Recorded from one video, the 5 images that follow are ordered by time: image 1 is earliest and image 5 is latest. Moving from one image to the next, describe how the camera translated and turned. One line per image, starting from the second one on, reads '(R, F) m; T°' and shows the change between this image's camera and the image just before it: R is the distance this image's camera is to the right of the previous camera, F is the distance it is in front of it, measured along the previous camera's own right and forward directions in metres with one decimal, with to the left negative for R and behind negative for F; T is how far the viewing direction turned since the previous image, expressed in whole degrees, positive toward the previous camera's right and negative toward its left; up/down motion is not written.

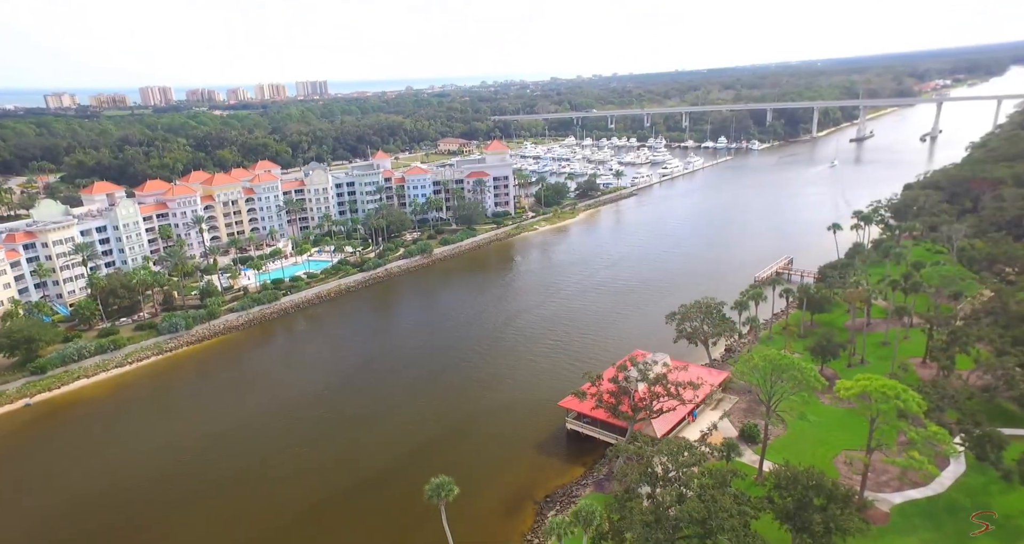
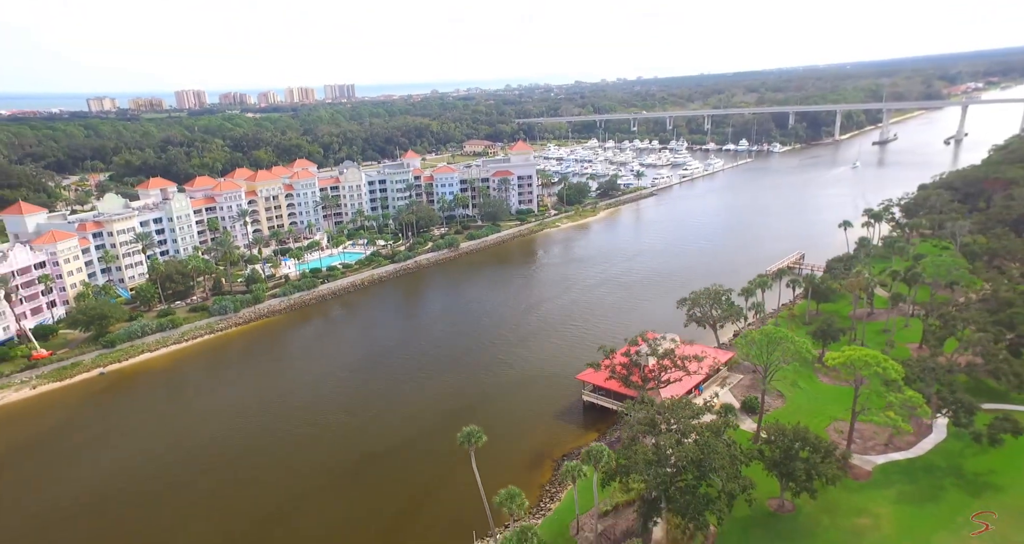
(0.0, -3.2) m; -2°
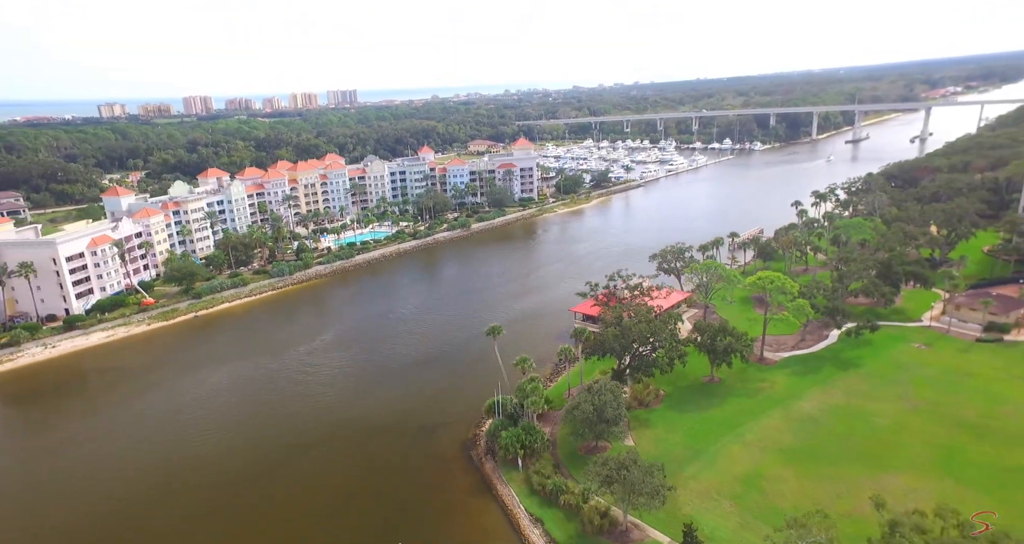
(-0.7, -10.6) m; 0°
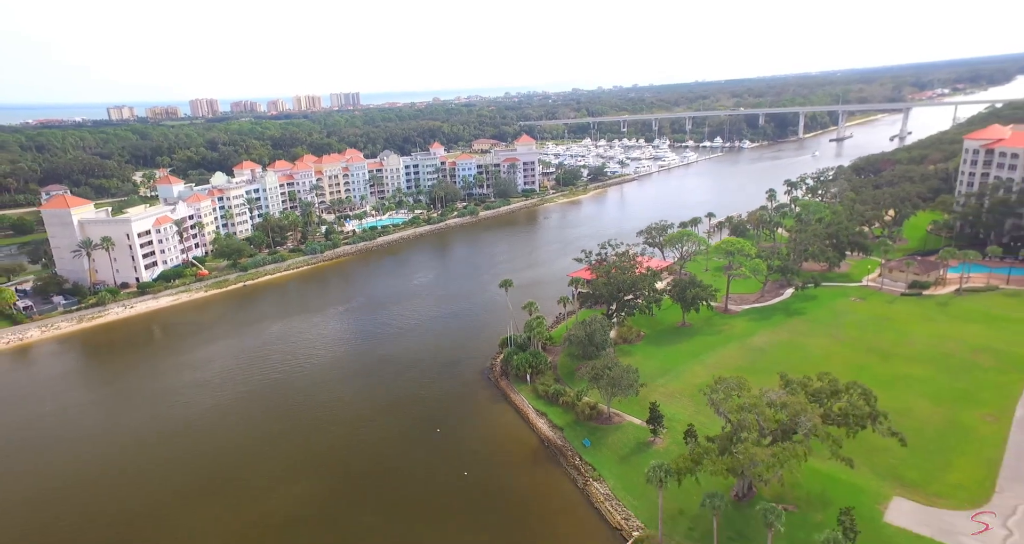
(-0.6, -7.9) m; 0°
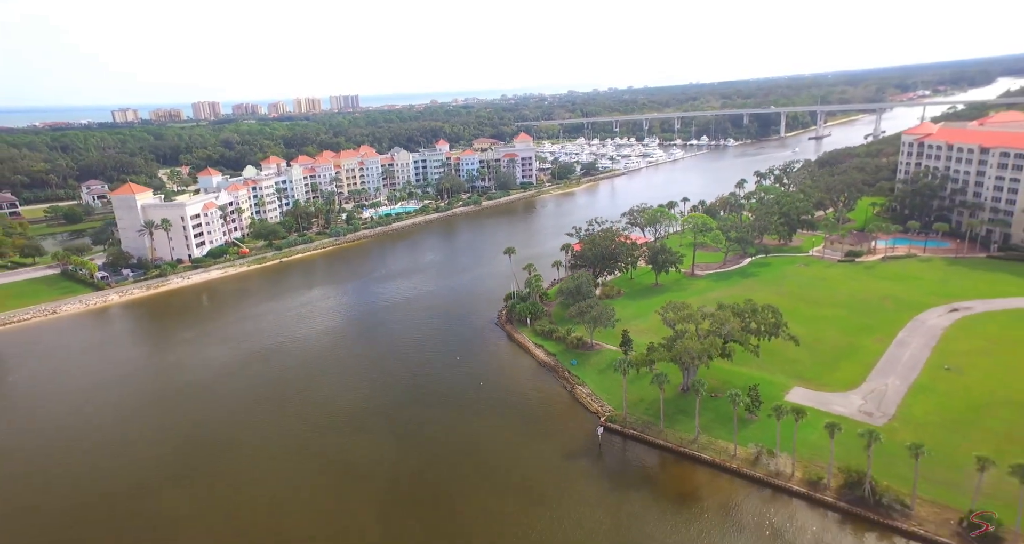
(-0.5, -8.9) m; 0°
